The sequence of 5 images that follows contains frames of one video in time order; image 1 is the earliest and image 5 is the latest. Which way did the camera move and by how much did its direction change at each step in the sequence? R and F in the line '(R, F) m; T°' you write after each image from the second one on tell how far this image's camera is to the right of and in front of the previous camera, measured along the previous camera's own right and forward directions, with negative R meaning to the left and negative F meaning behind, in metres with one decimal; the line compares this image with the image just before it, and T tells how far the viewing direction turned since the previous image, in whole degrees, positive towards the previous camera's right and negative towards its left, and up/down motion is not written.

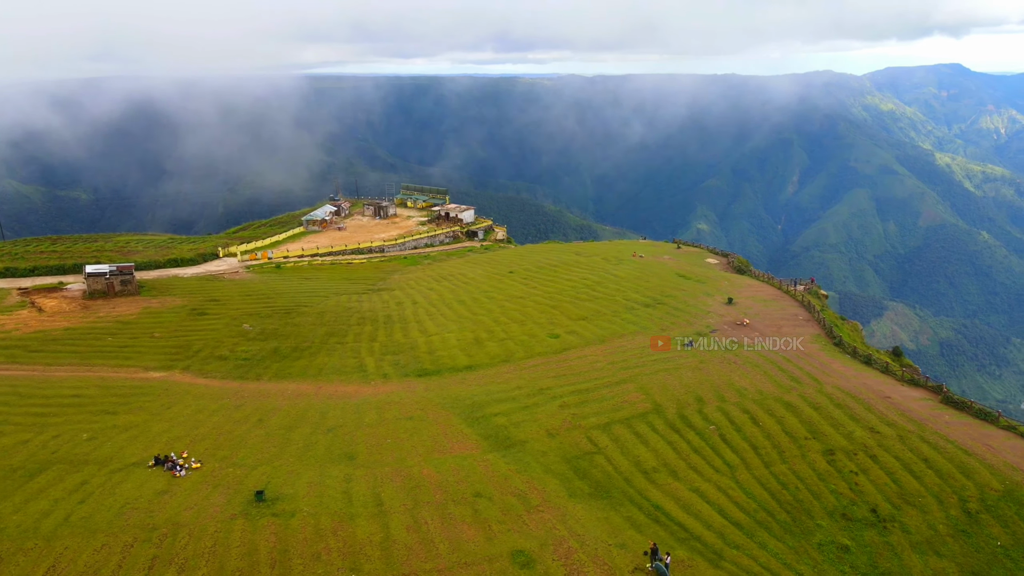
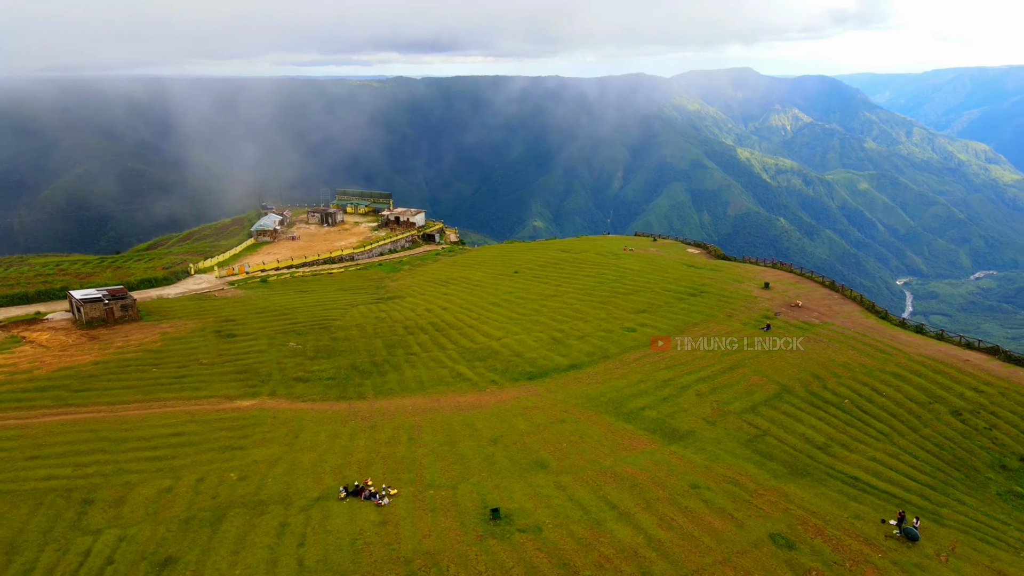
(-11.6, +1.6) m; +12°
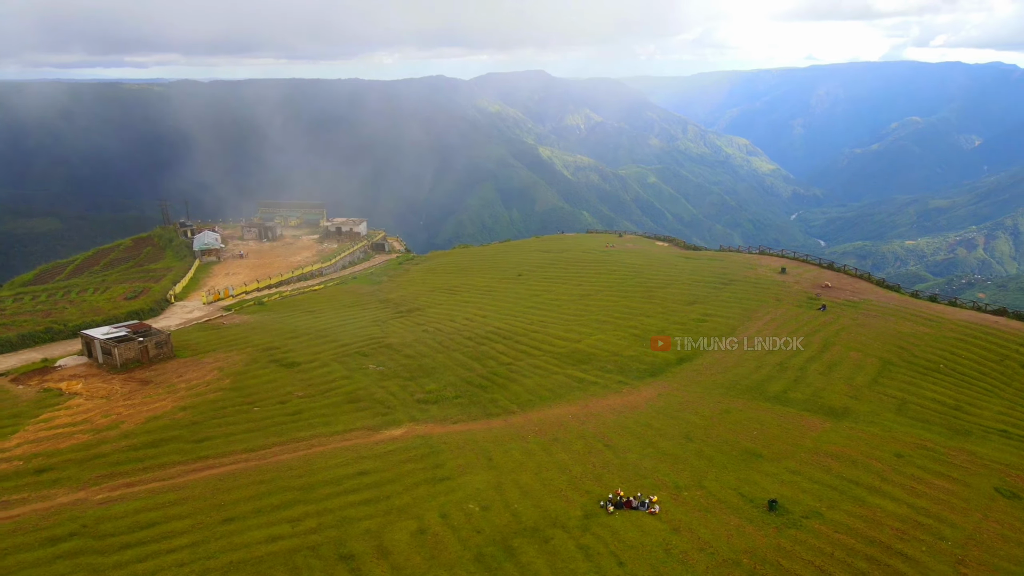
(-13.0, +2.0) m; +14°
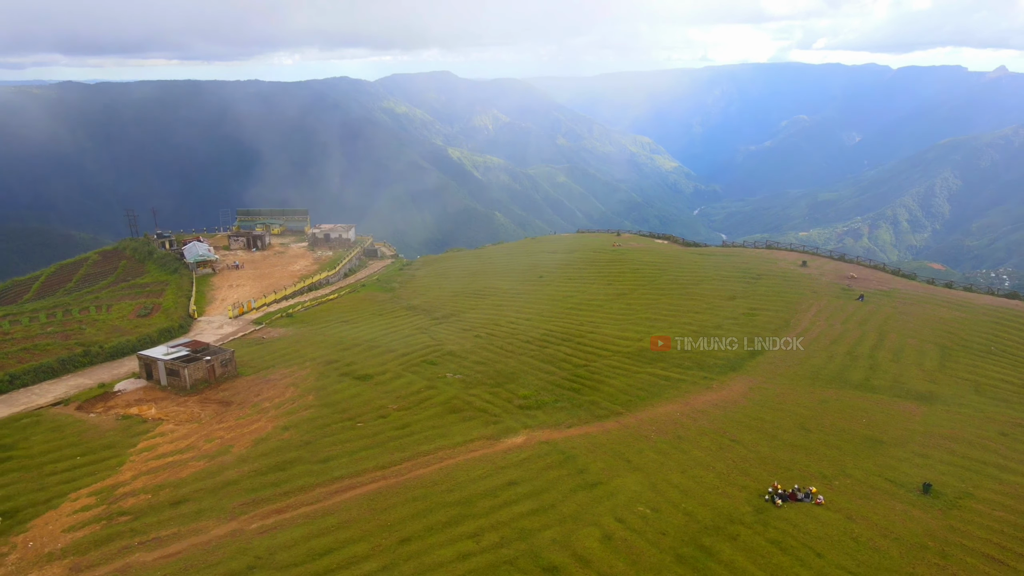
(-7.5, +0.6) m; +6°
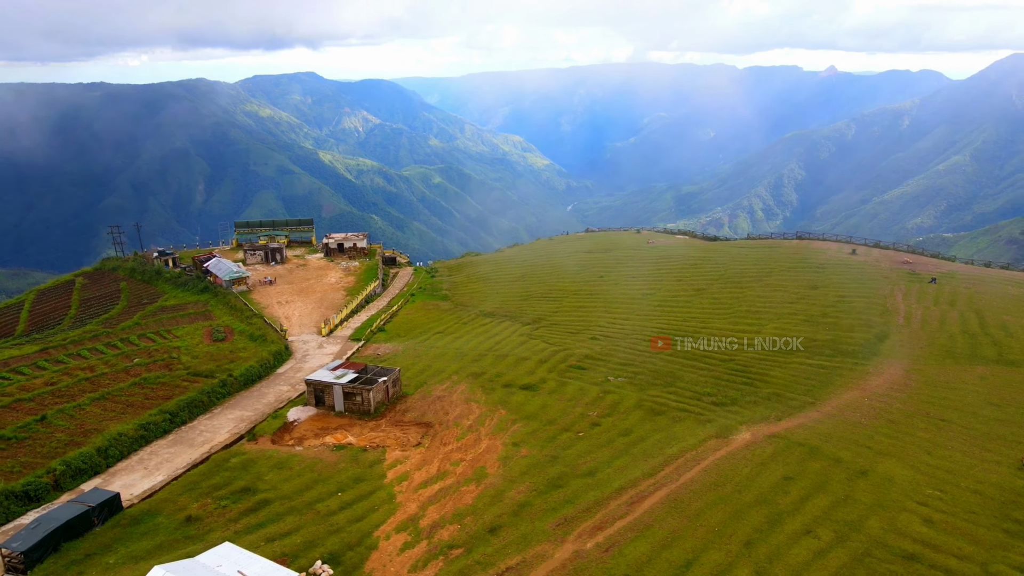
(-12.6, +1.3) m; +9°
